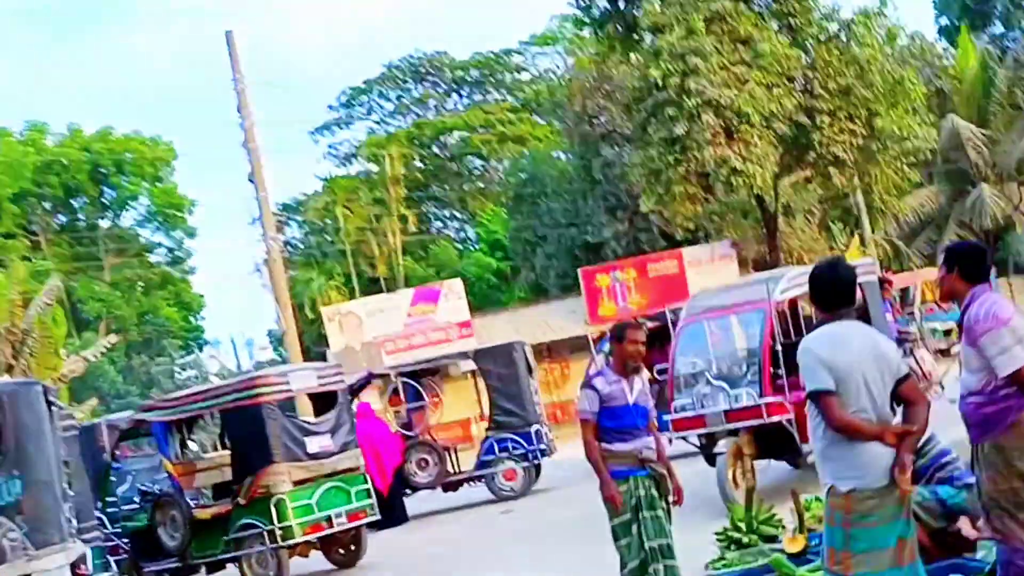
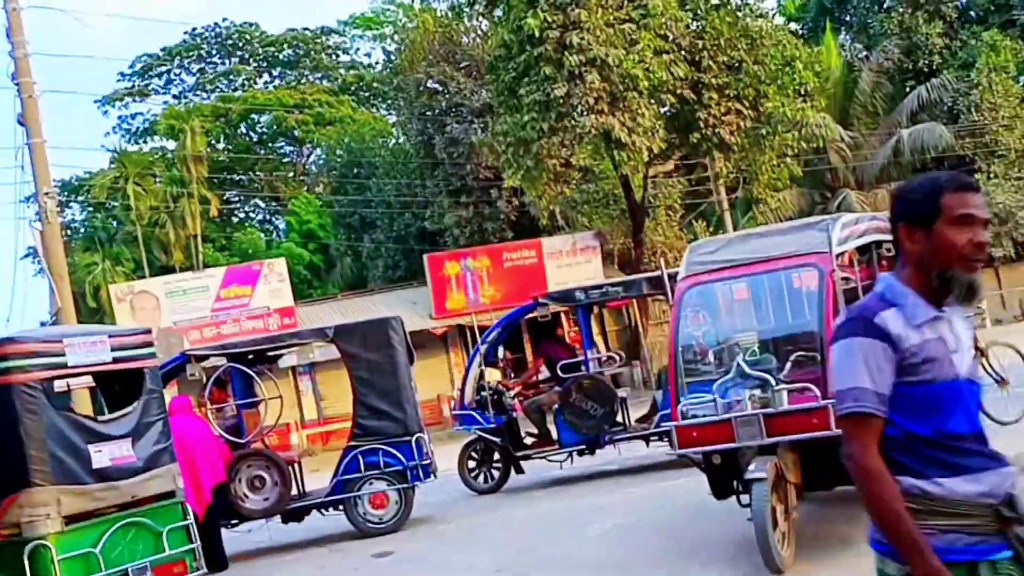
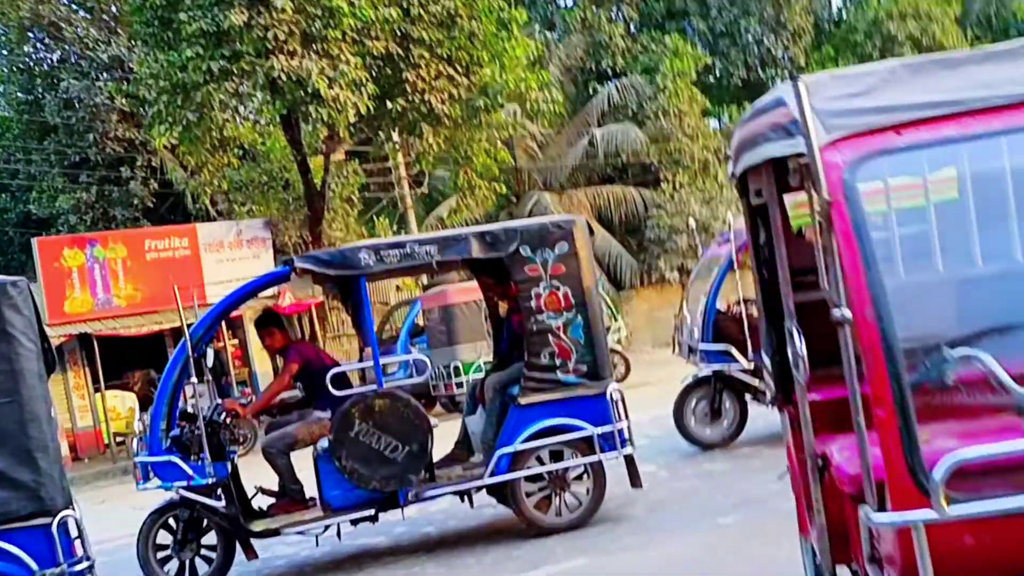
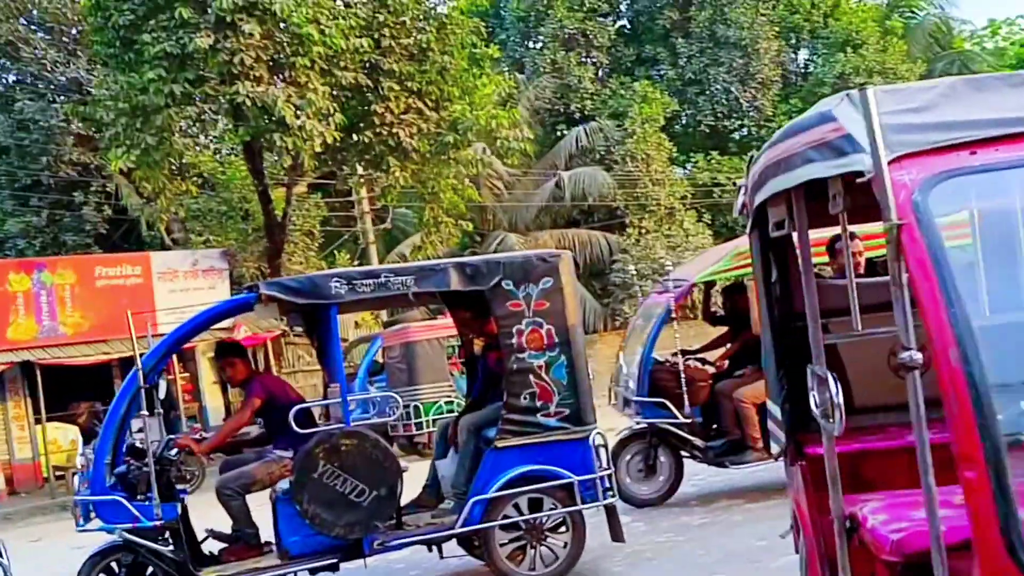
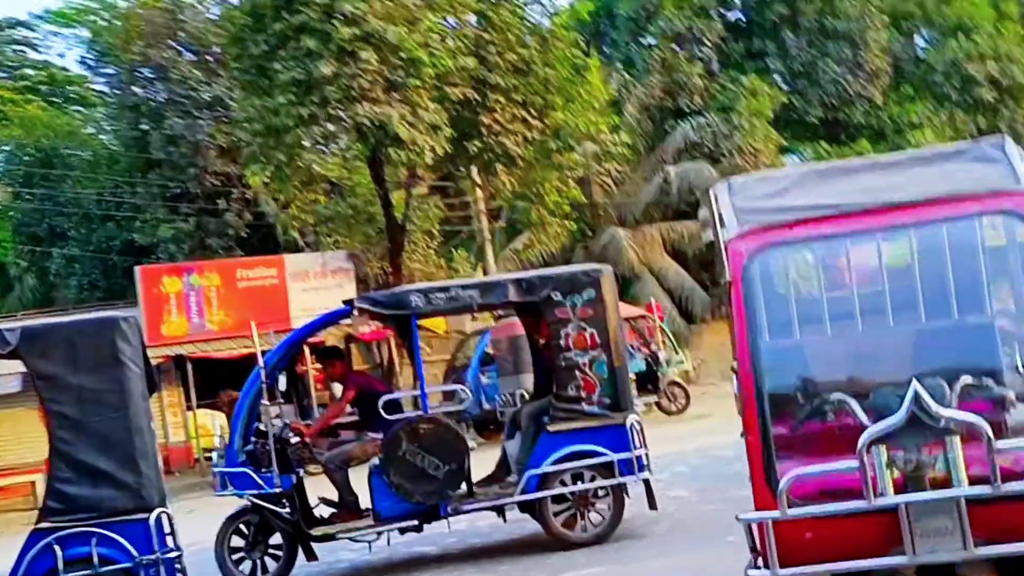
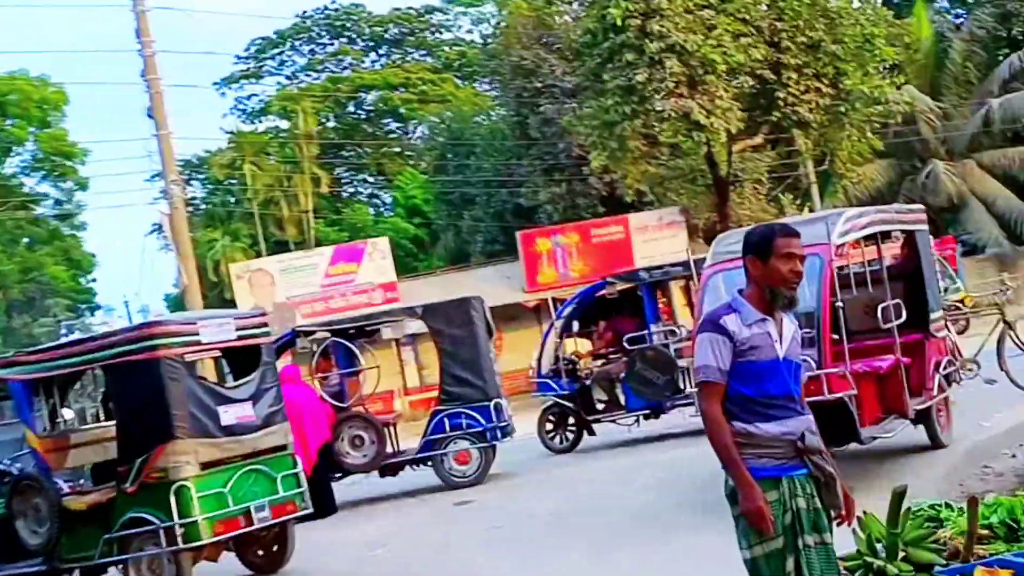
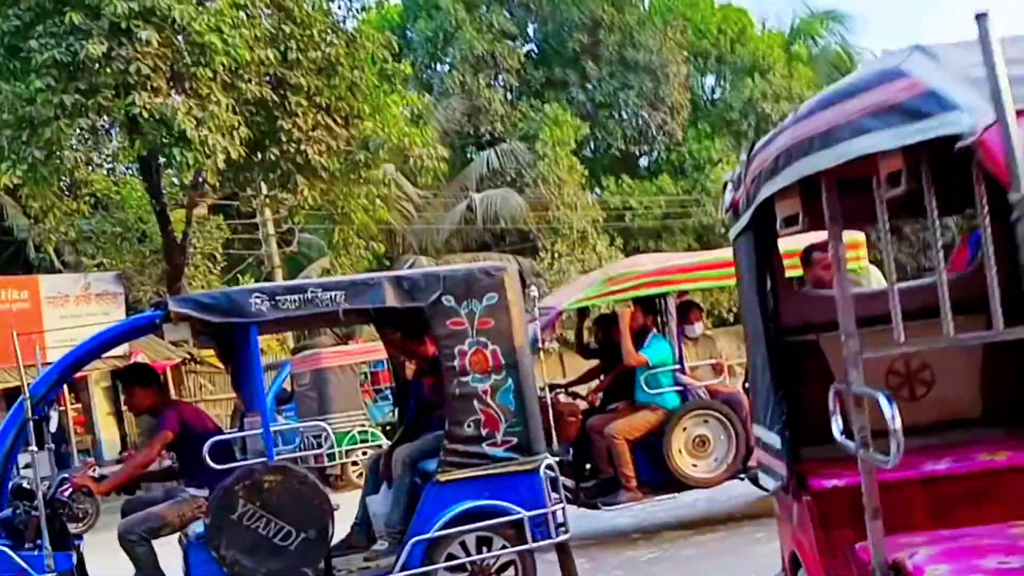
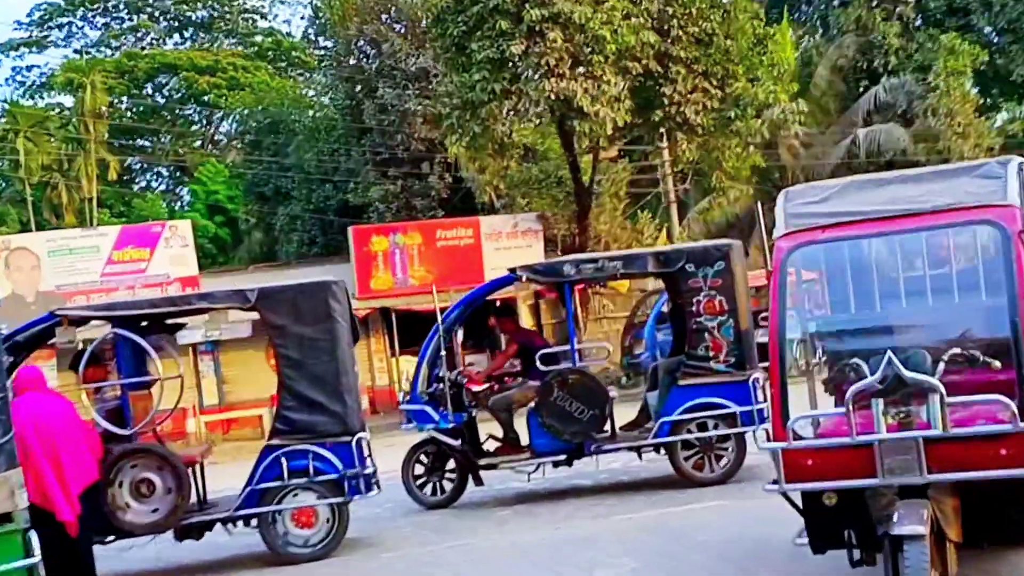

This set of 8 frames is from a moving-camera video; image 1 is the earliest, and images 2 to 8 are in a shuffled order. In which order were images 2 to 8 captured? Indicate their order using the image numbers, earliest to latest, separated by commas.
6, 2, 8, 5, 3, 4, 7
